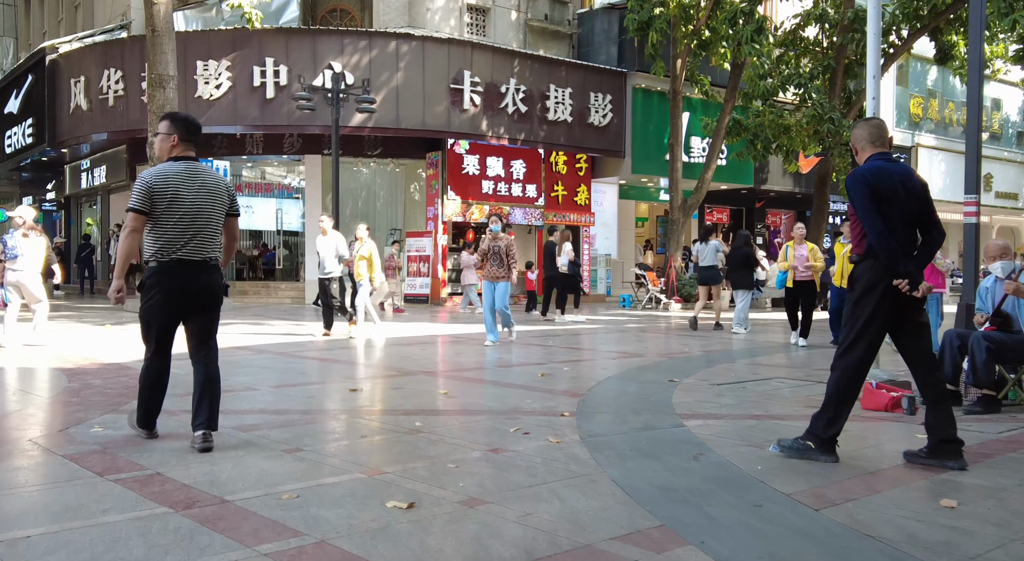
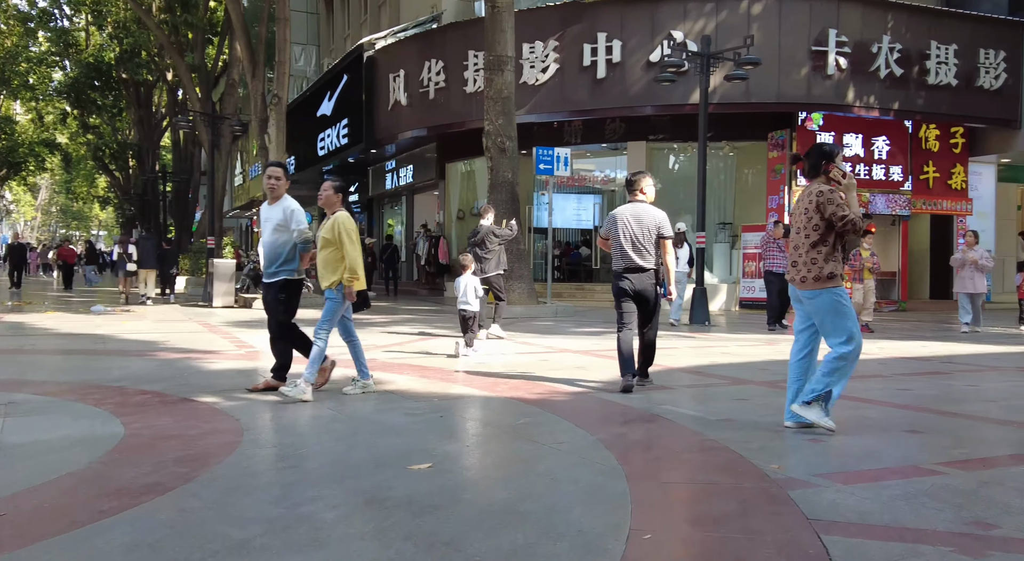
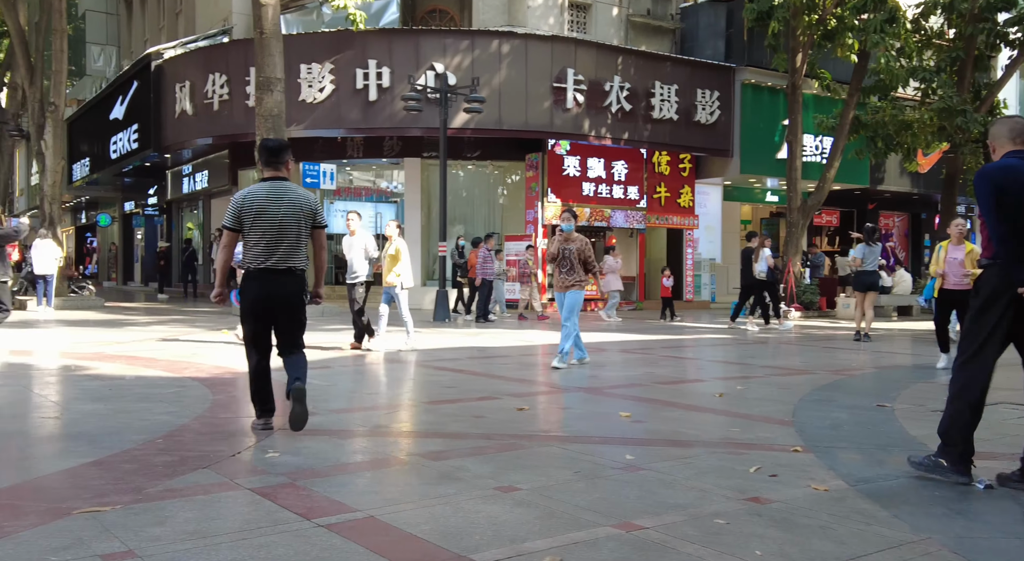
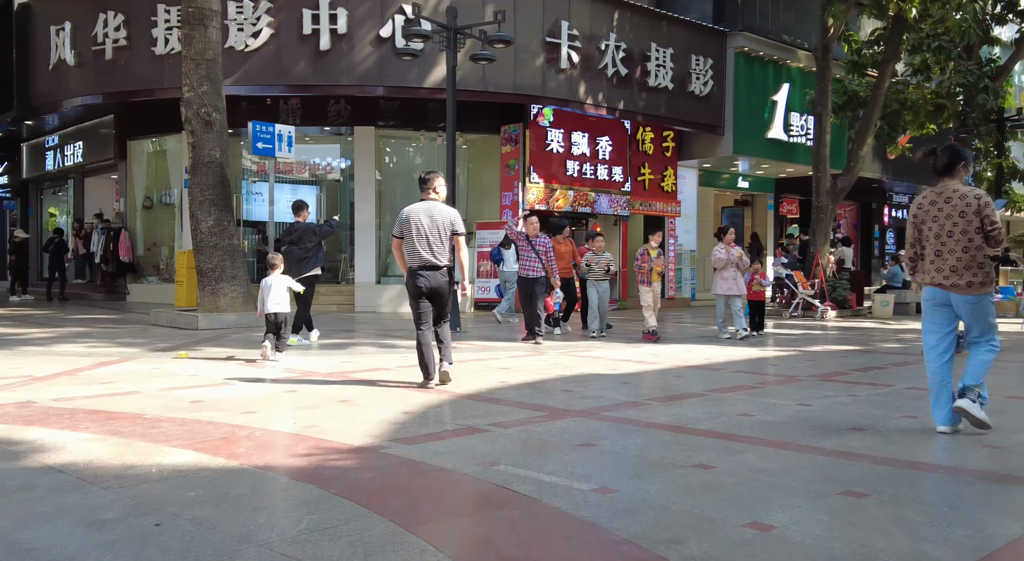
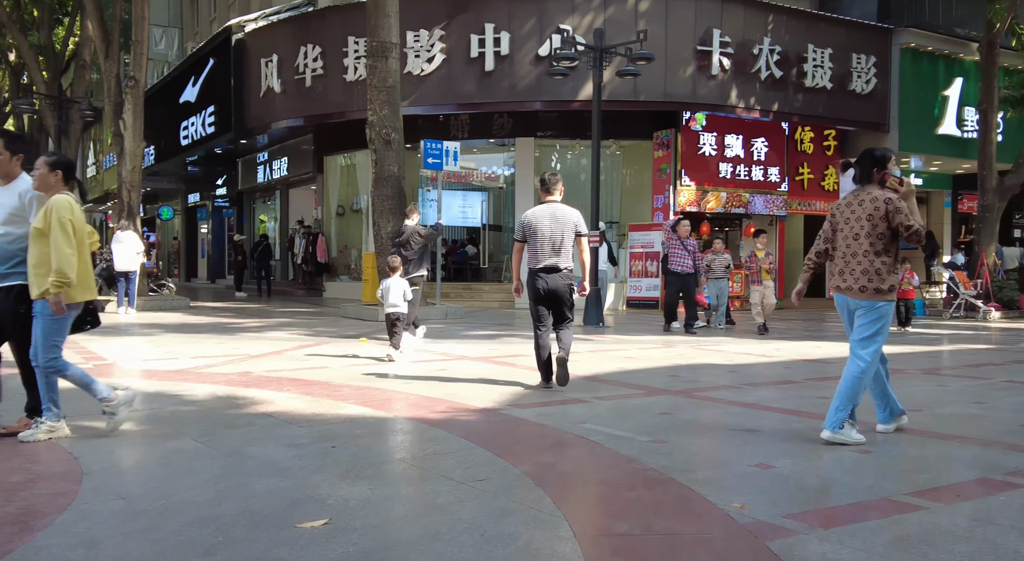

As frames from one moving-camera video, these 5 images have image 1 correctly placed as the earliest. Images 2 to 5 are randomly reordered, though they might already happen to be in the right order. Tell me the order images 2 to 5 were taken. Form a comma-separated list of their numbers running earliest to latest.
3, 2, 5, 4
